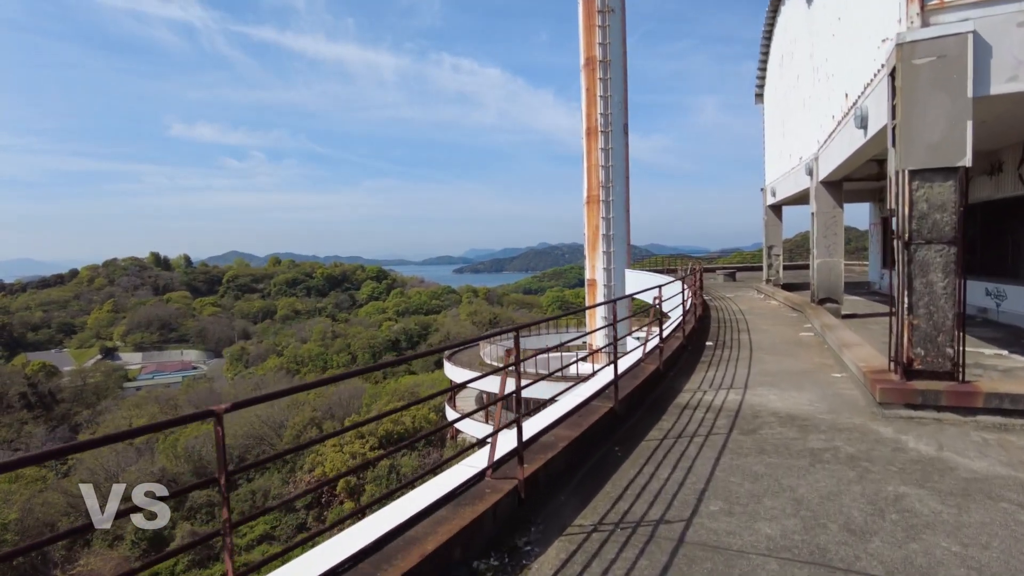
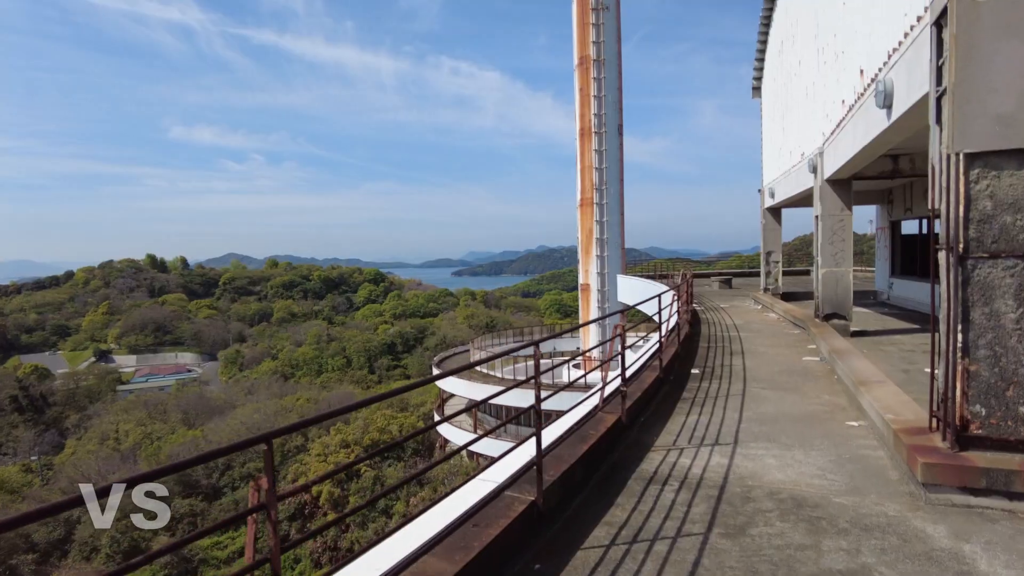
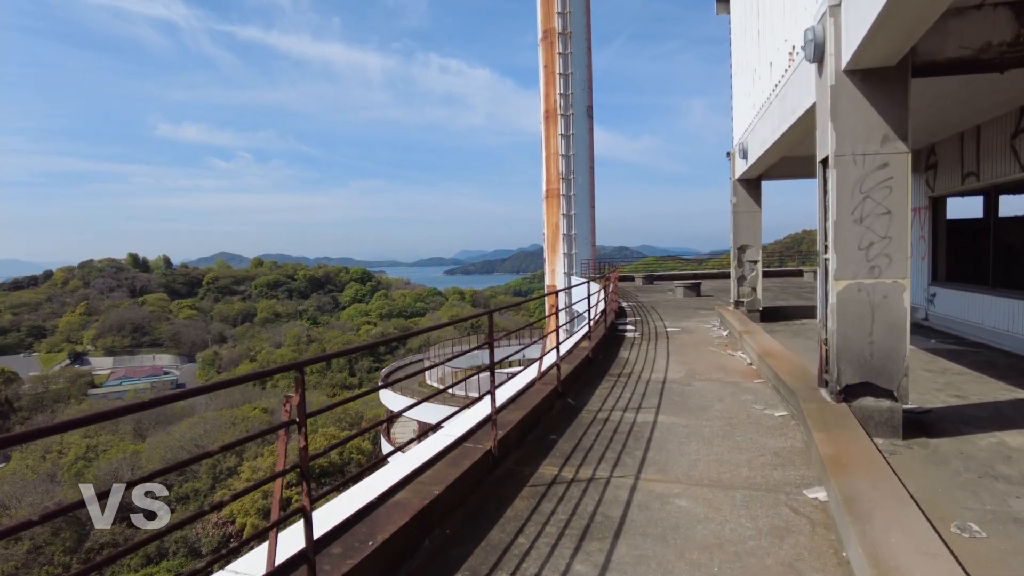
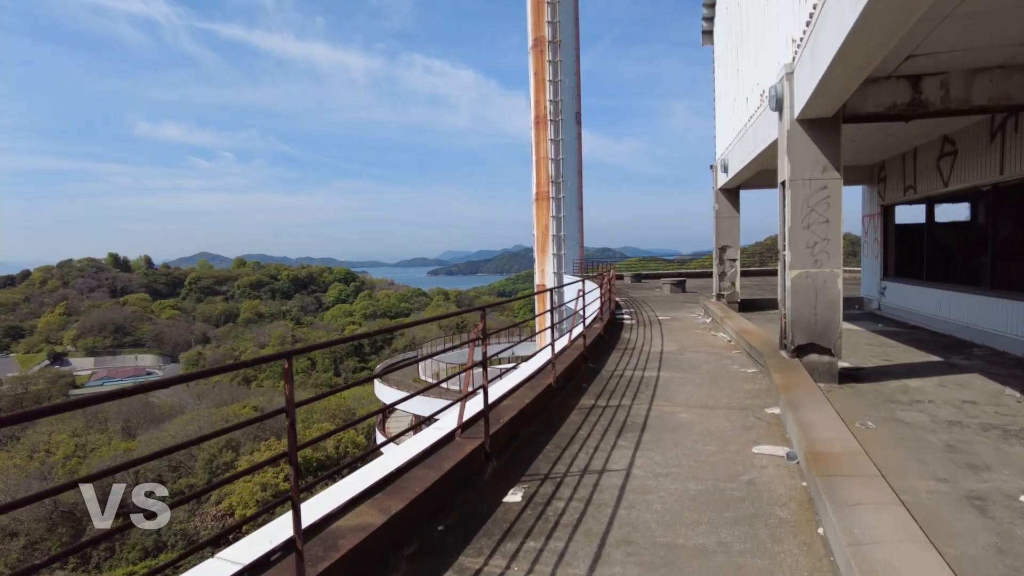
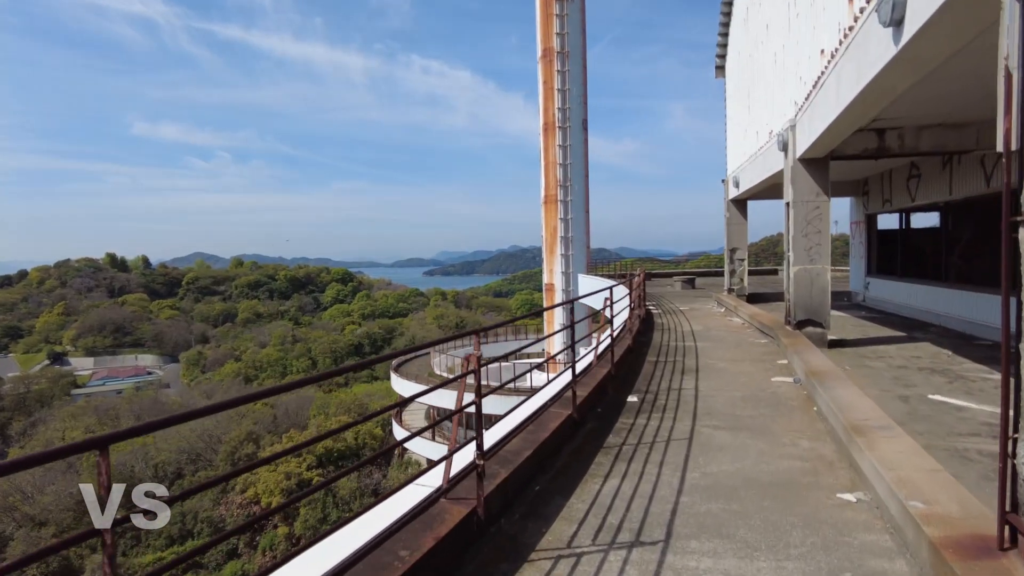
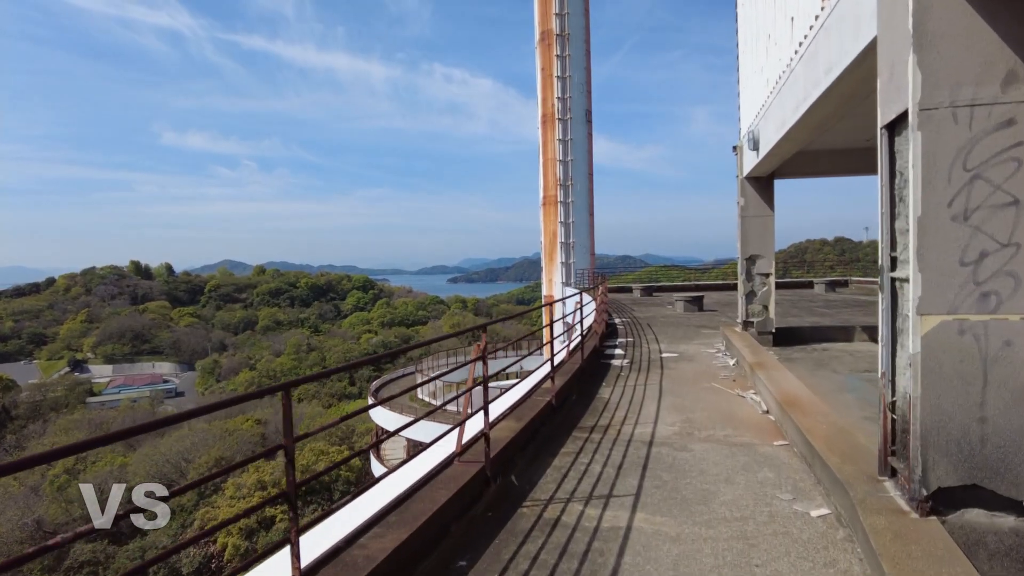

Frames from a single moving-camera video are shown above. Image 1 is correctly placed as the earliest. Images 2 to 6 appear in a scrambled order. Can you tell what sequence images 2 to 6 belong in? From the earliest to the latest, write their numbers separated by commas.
2, 5, 4, 3, 6
